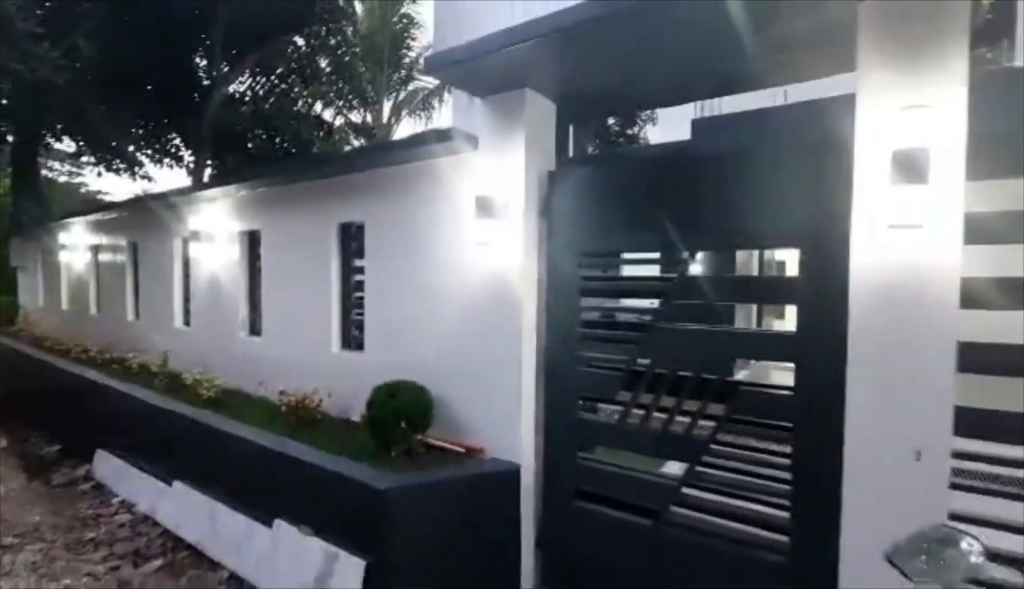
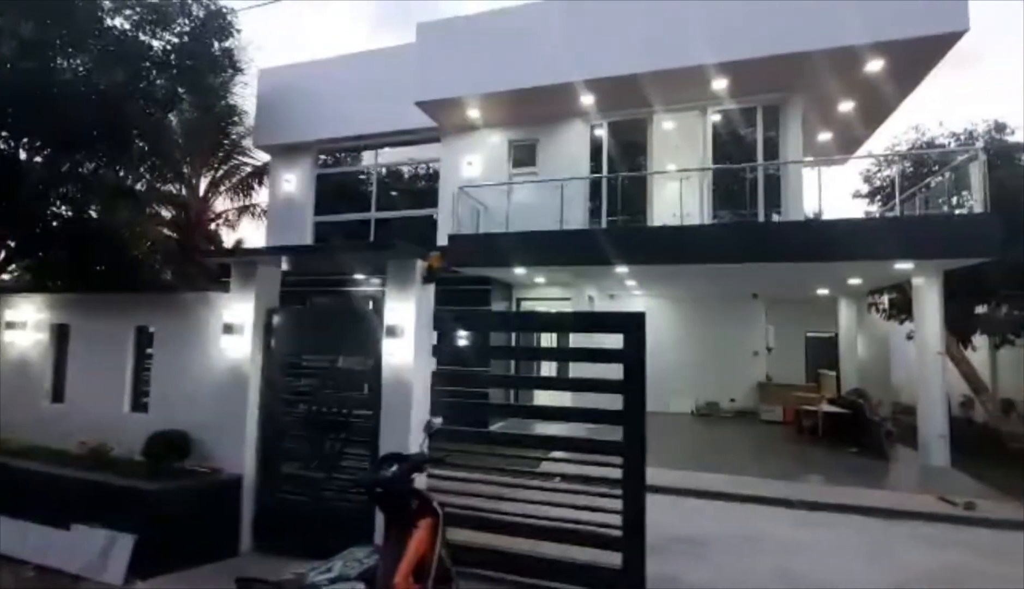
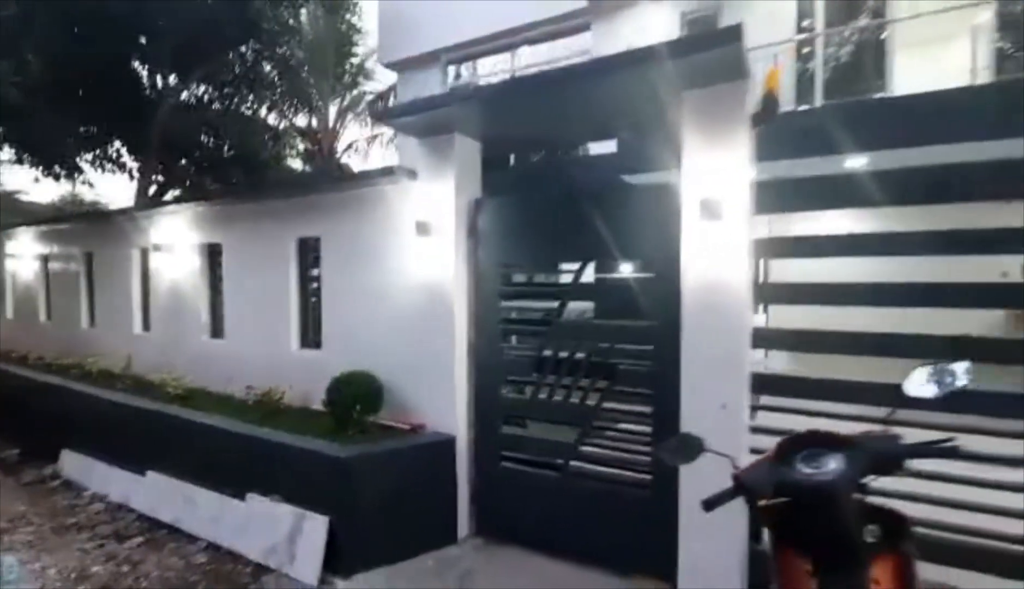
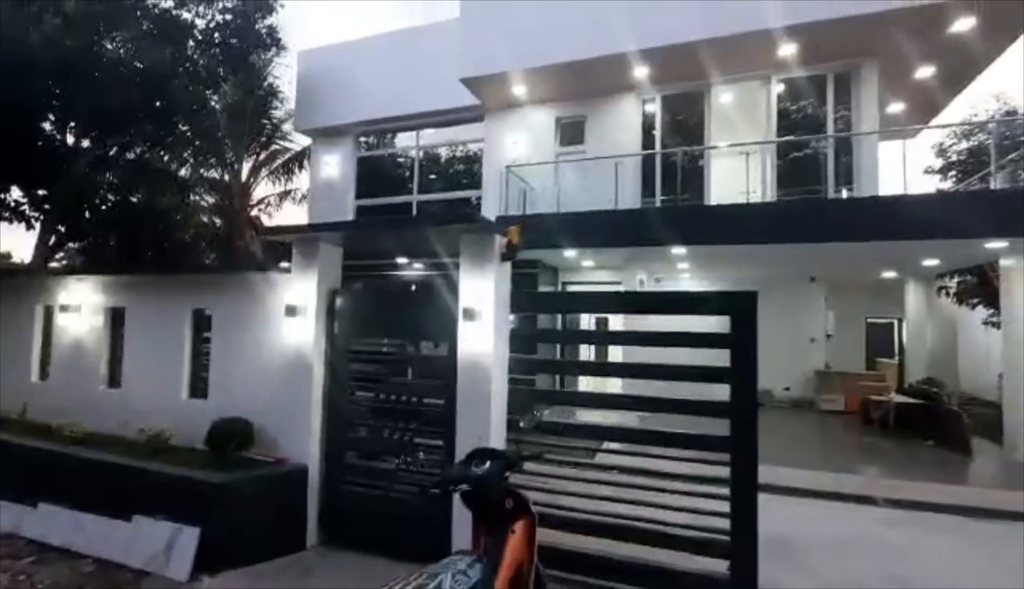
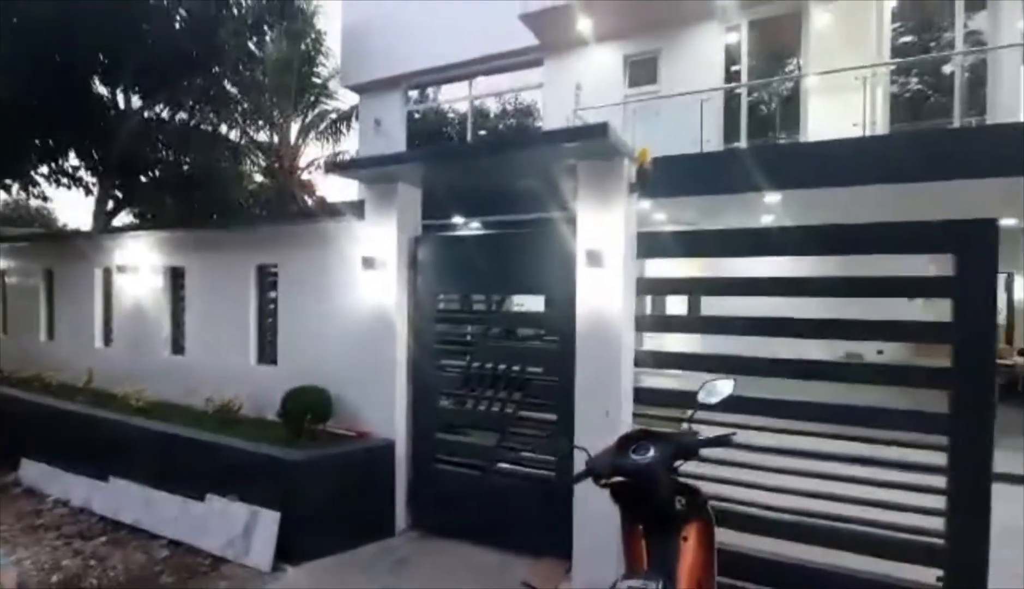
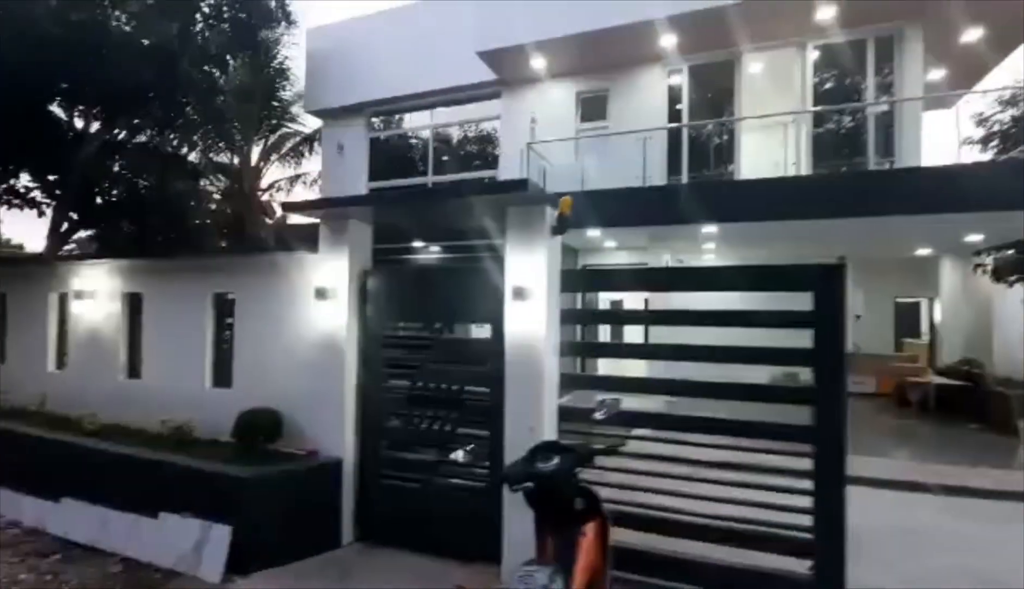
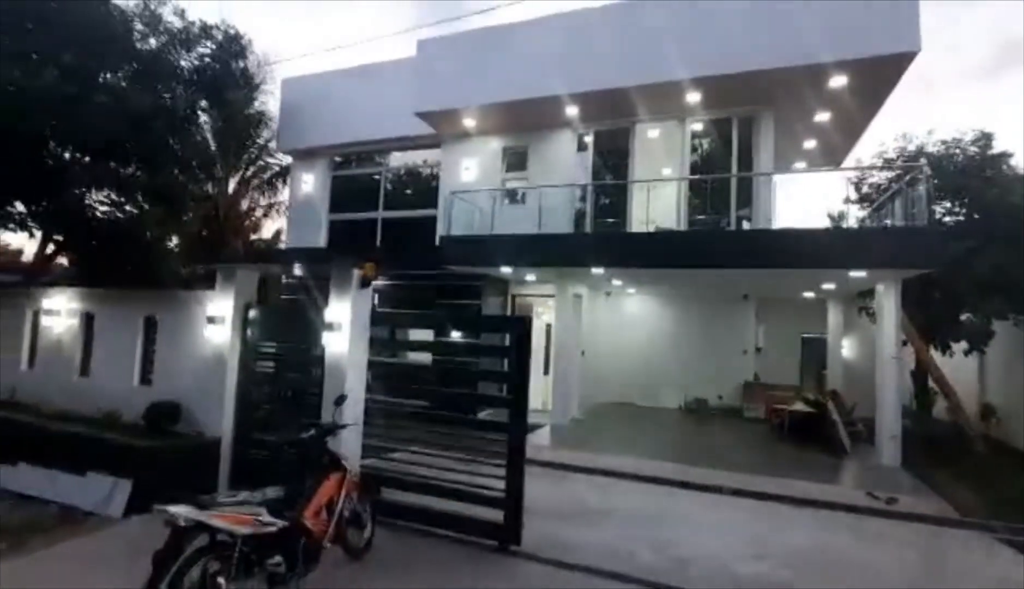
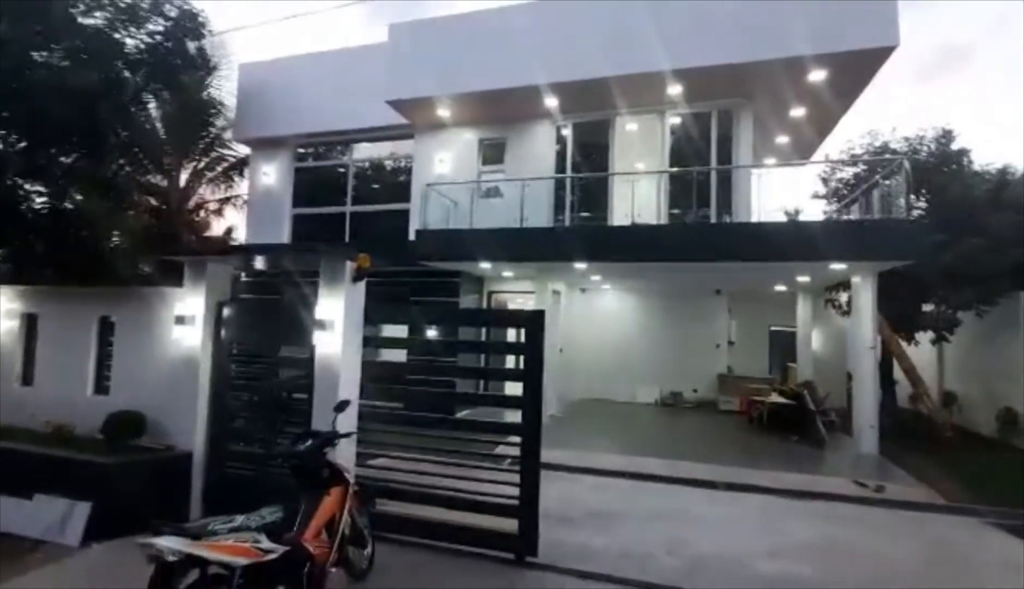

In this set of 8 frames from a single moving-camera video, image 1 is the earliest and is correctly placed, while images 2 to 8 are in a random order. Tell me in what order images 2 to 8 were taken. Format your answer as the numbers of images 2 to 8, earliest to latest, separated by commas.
3, 5, 6, 4, 2, 8, 7
